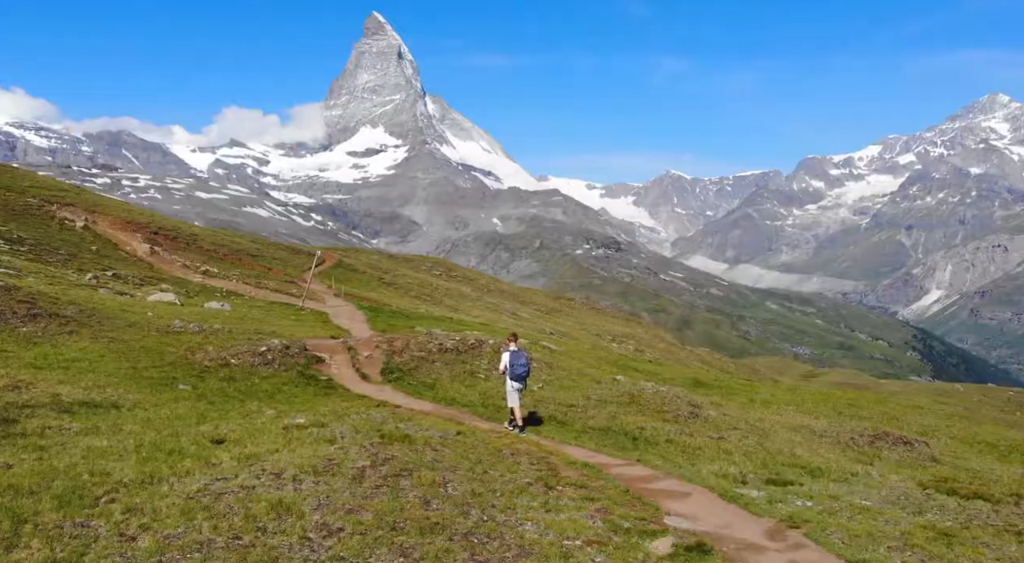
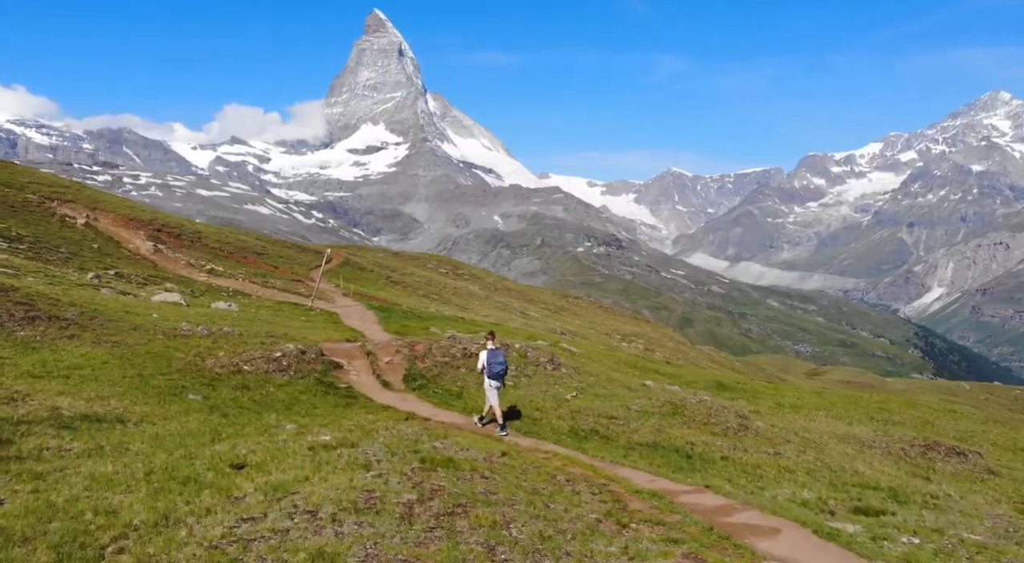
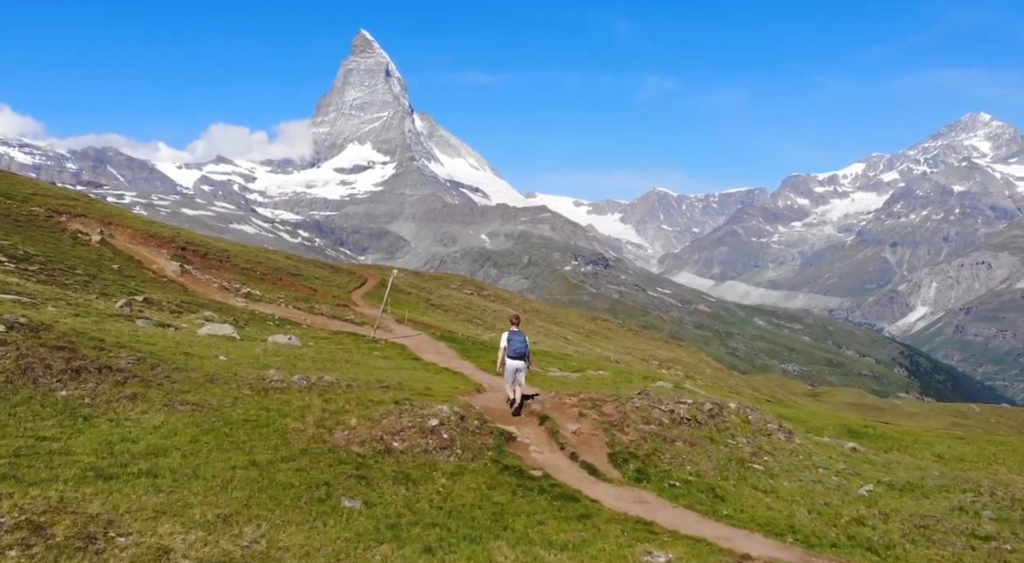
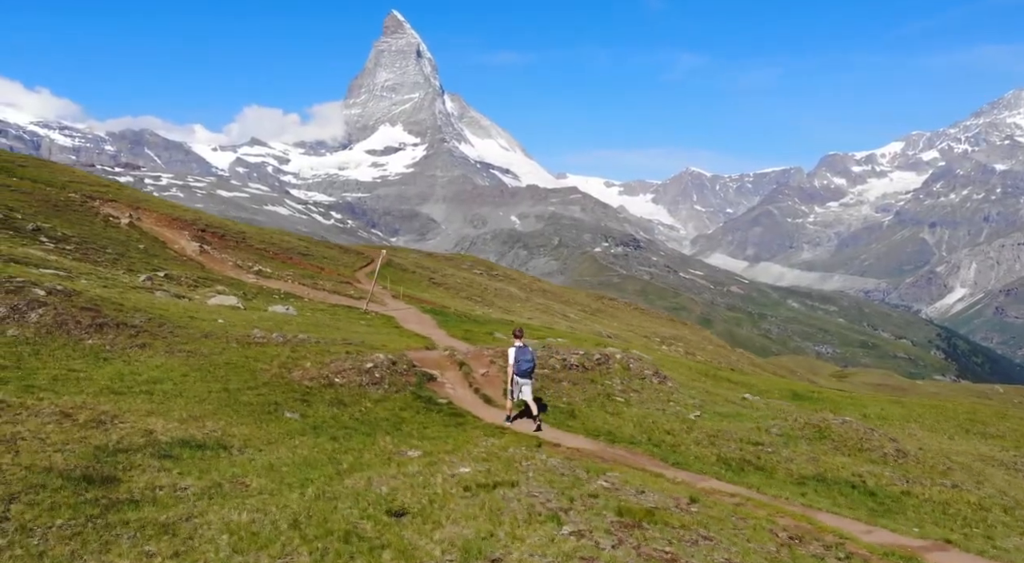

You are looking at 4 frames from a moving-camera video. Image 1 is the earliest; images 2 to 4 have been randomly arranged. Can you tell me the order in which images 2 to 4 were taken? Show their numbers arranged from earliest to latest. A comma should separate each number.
2, 4, 3
